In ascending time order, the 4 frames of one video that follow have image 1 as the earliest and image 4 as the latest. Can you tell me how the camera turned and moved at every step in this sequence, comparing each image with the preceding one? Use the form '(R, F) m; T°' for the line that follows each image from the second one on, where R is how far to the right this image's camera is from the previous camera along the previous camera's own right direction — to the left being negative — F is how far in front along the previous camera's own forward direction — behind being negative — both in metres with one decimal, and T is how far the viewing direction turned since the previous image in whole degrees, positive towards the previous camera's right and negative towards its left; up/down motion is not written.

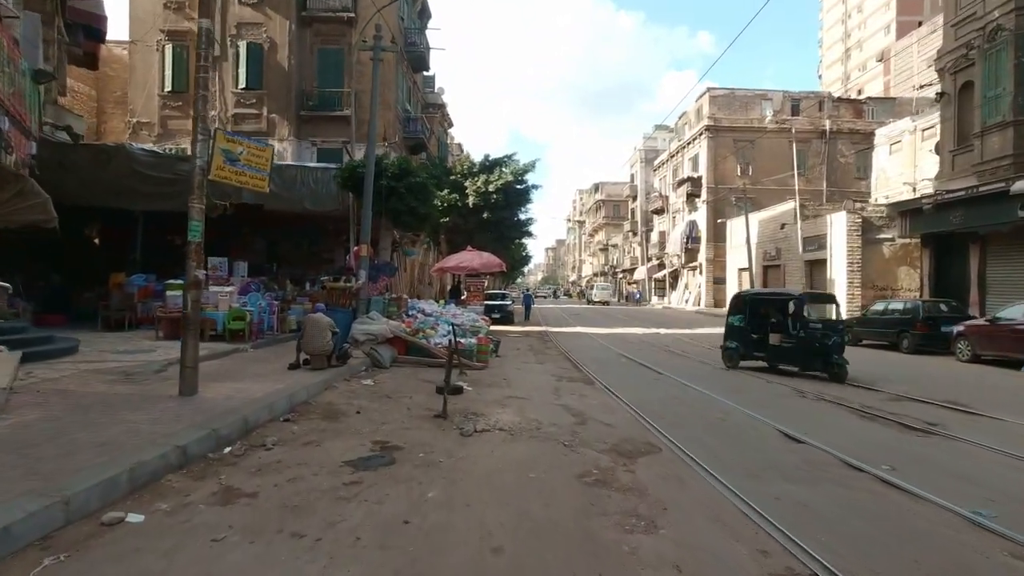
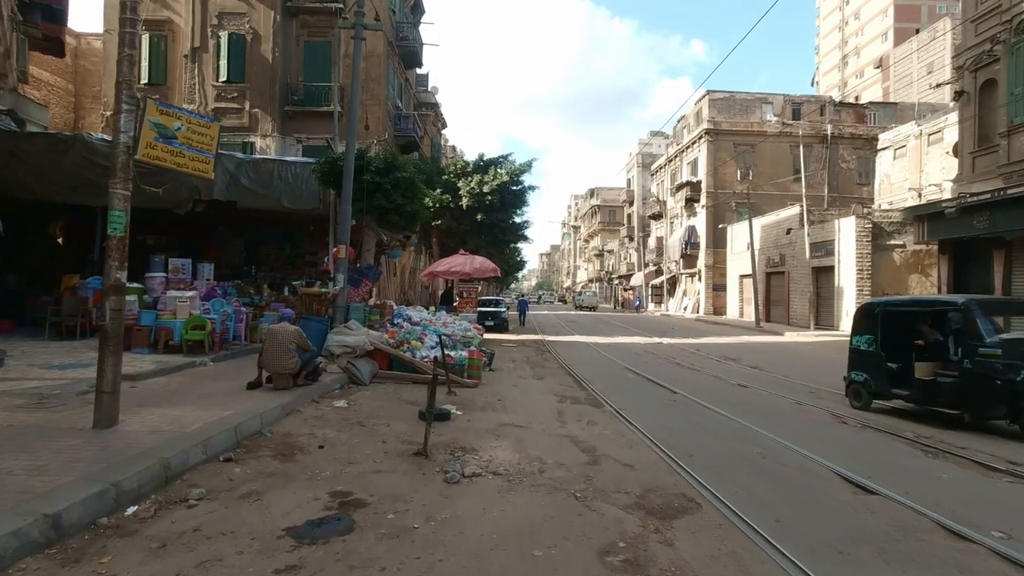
(0.0, +1.4) m; +1°
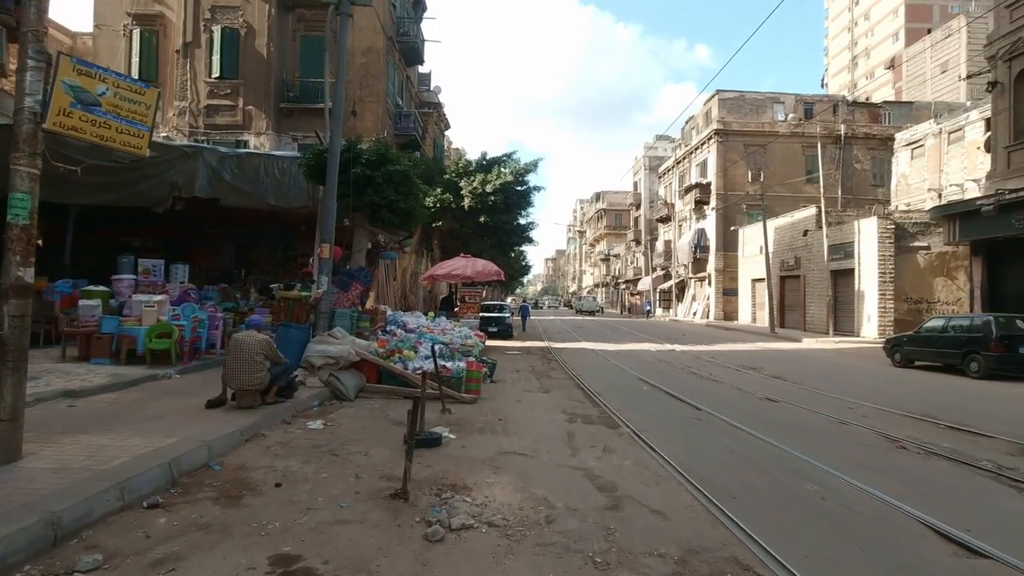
(0.0, +1.2) m; -1°
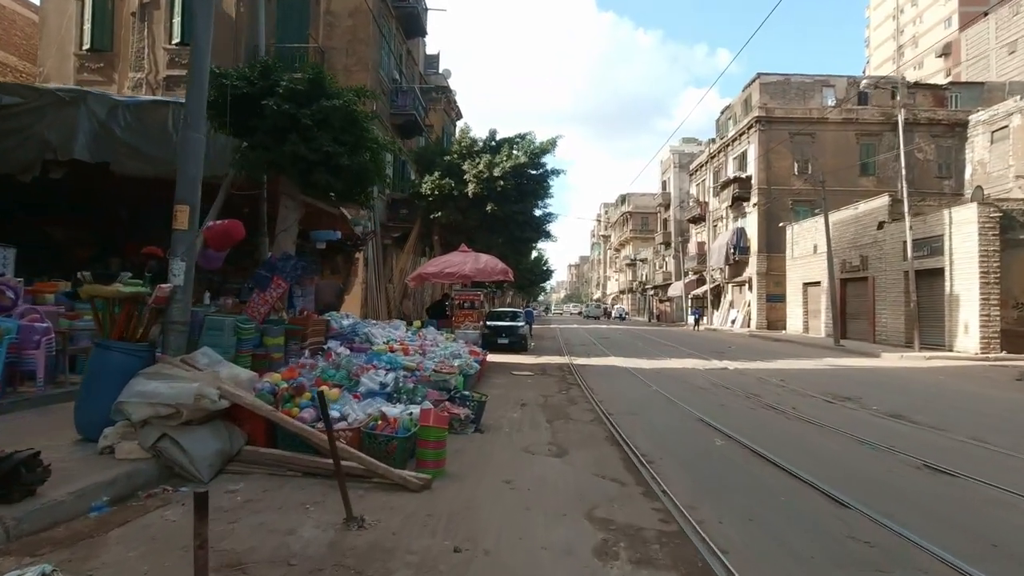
(+0.4, +4.5) m; -2°
